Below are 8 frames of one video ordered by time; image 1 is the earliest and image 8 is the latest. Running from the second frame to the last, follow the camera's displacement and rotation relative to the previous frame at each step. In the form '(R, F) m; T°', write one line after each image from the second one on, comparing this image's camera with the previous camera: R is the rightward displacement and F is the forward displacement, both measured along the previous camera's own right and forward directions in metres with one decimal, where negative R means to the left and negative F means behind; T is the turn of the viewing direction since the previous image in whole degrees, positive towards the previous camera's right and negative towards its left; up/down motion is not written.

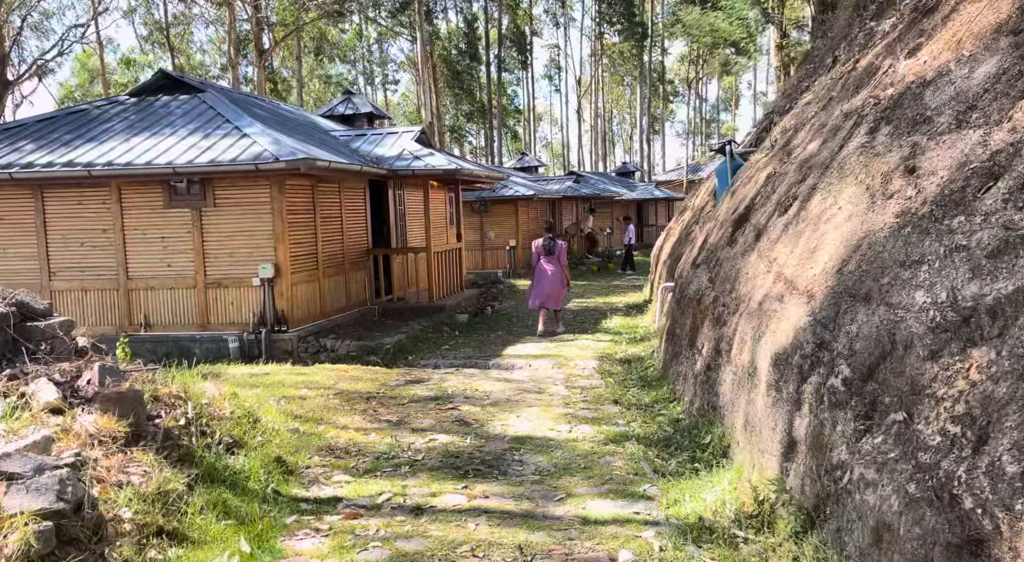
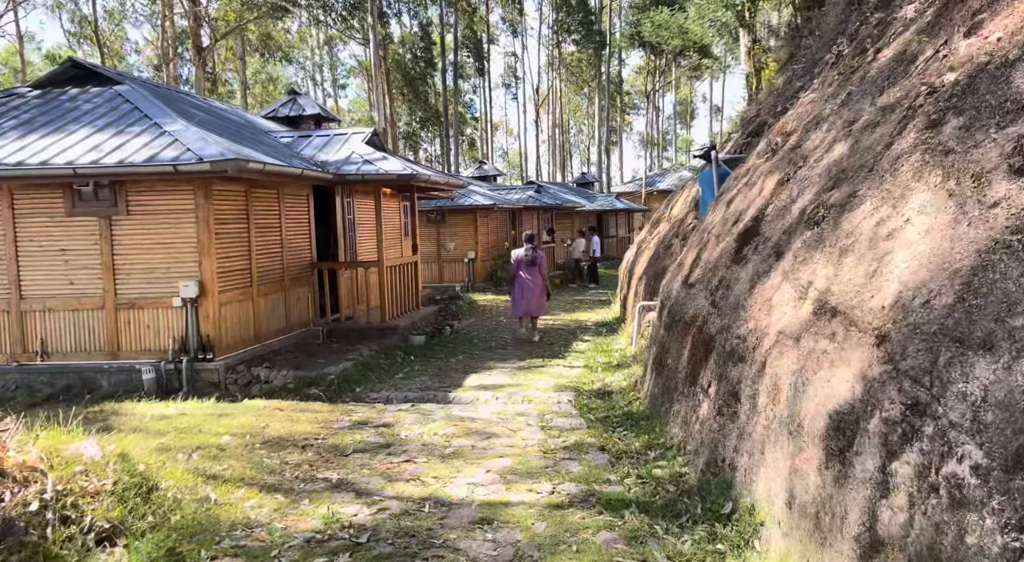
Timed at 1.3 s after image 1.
(-0.1, +1.2) m; +3°
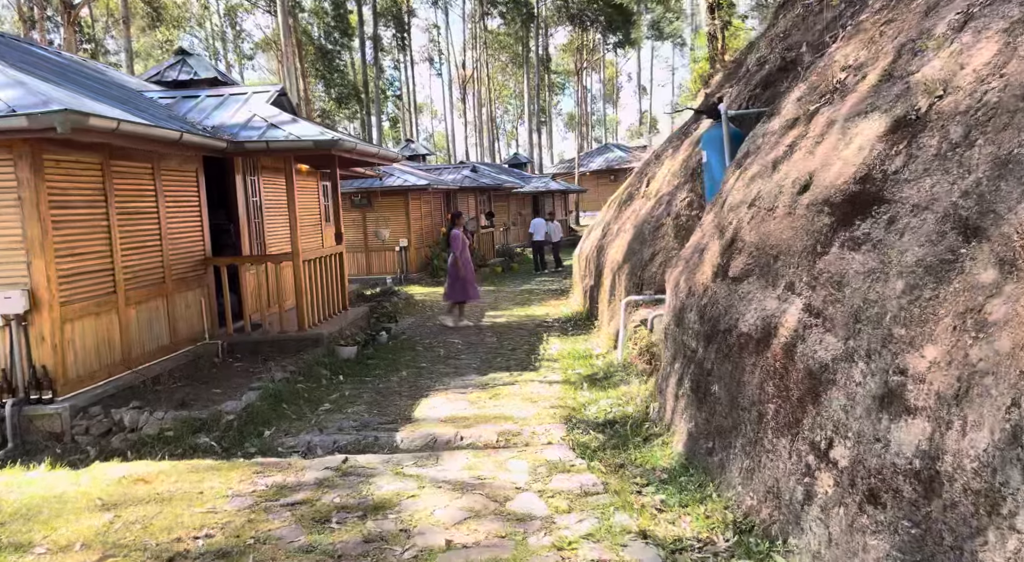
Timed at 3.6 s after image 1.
(-0.3, +2.2) m; +5°
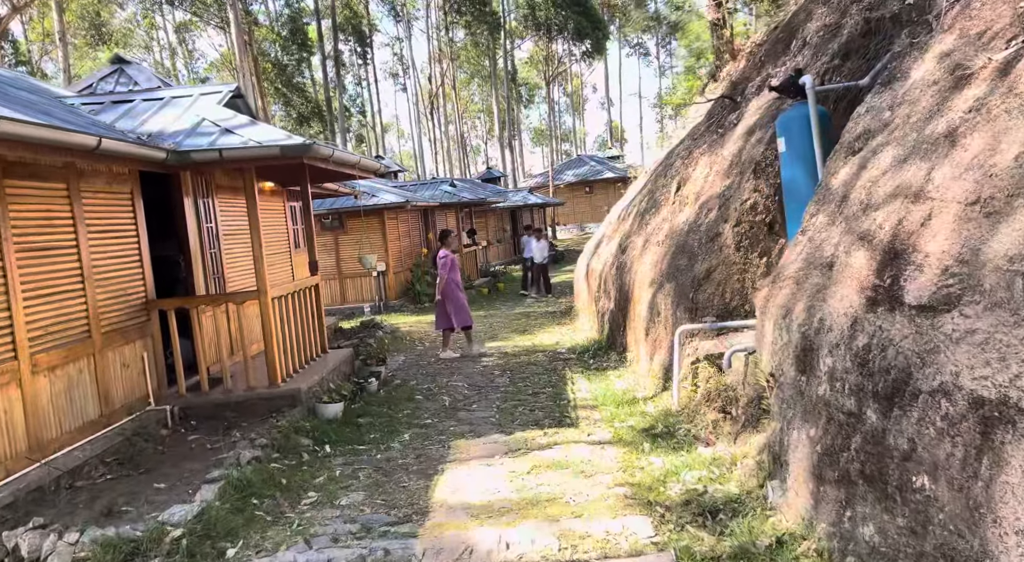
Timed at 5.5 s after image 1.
(-0.4, +1.7) m; +2°
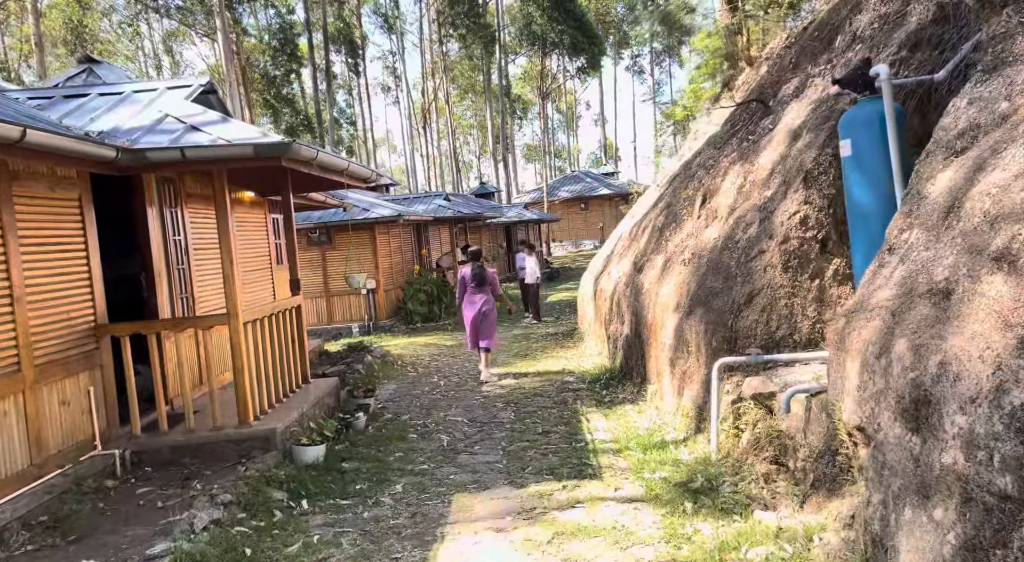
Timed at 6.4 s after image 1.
(-0.2, +1.0) m; +1°
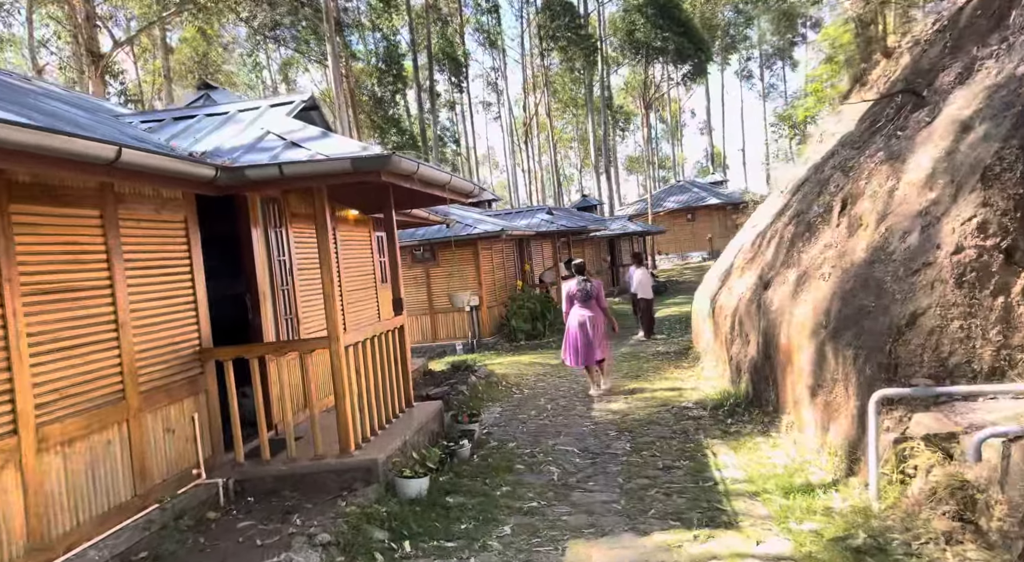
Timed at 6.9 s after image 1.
(-0.1, +0.6) m; -7°
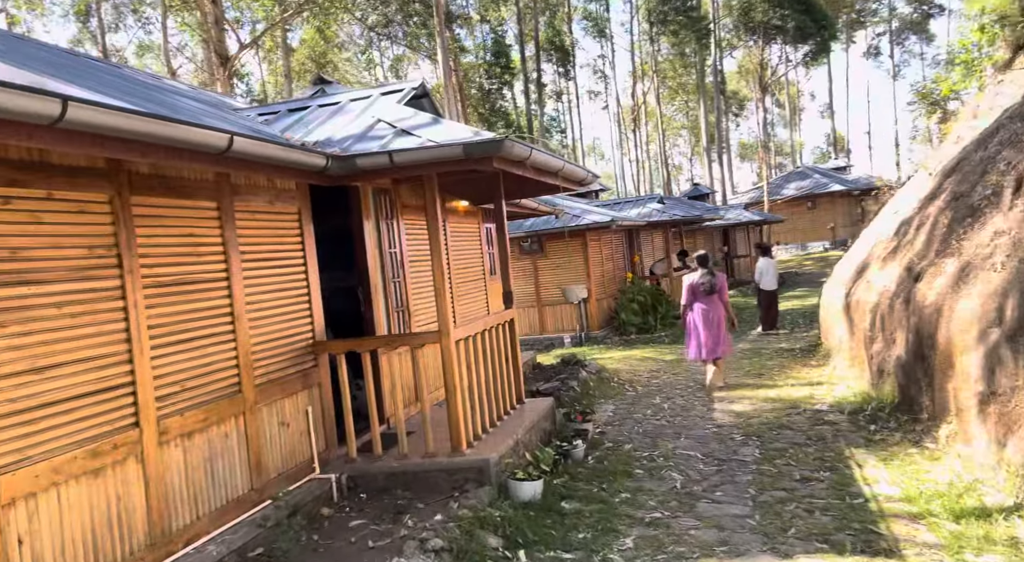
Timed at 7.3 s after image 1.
(-0.1, +0.4) m; -7°
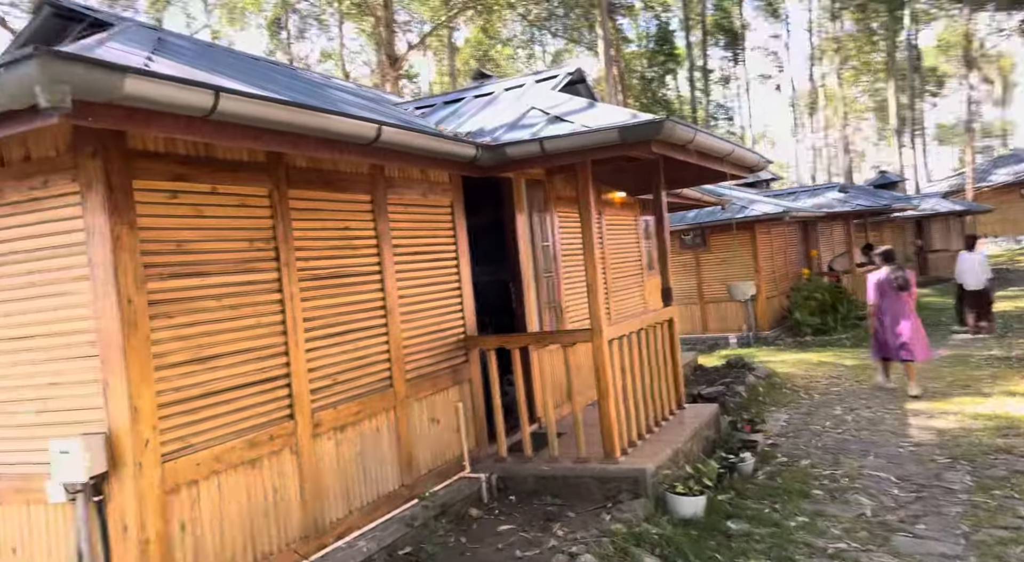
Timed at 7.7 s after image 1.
(0.0, +0.6) m; -11°
